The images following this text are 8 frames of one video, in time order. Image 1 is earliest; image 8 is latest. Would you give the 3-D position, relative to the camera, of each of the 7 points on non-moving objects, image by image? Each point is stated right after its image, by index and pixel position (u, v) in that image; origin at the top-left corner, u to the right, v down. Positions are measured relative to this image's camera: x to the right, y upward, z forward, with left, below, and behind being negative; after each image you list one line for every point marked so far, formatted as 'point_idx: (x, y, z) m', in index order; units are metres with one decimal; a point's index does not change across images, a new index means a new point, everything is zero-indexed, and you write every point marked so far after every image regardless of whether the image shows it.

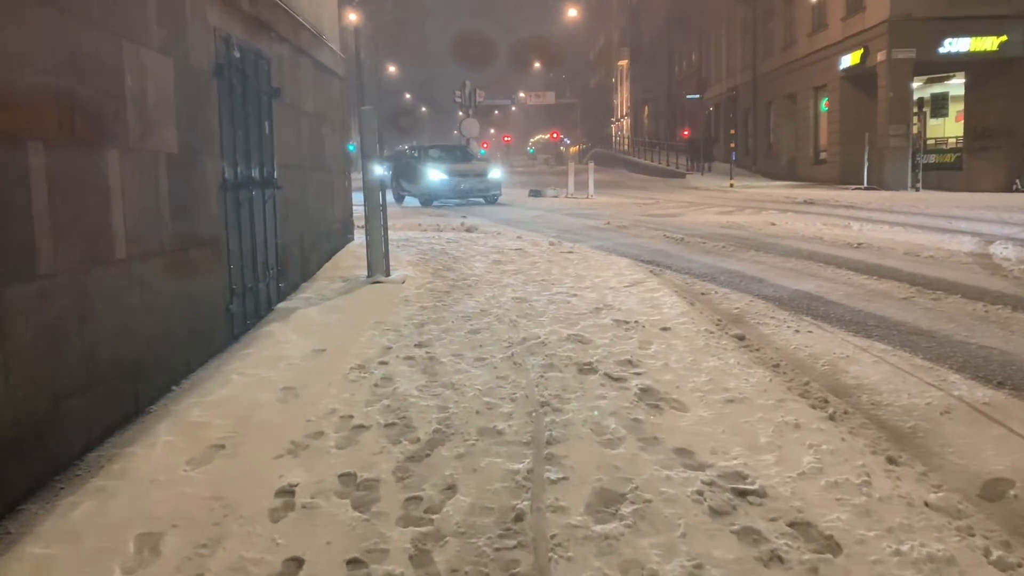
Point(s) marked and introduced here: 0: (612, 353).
0: (+0.7, -0.5, +5.9) m
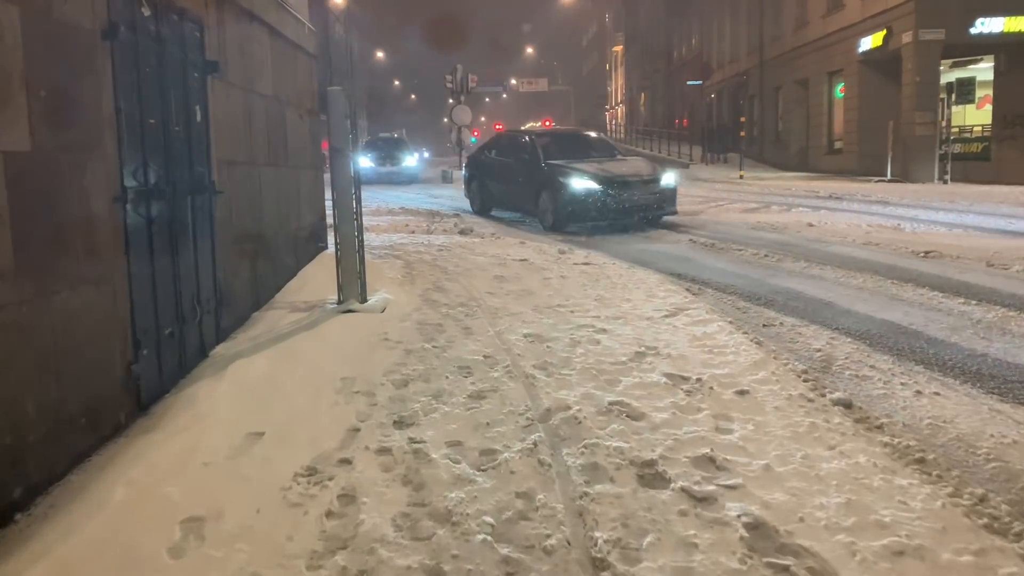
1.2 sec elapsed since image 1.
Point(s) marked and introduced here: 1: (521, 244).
0: (+0.8, -0.7, +4.1) m
1: (+0.1, +0.6, +11.0) m
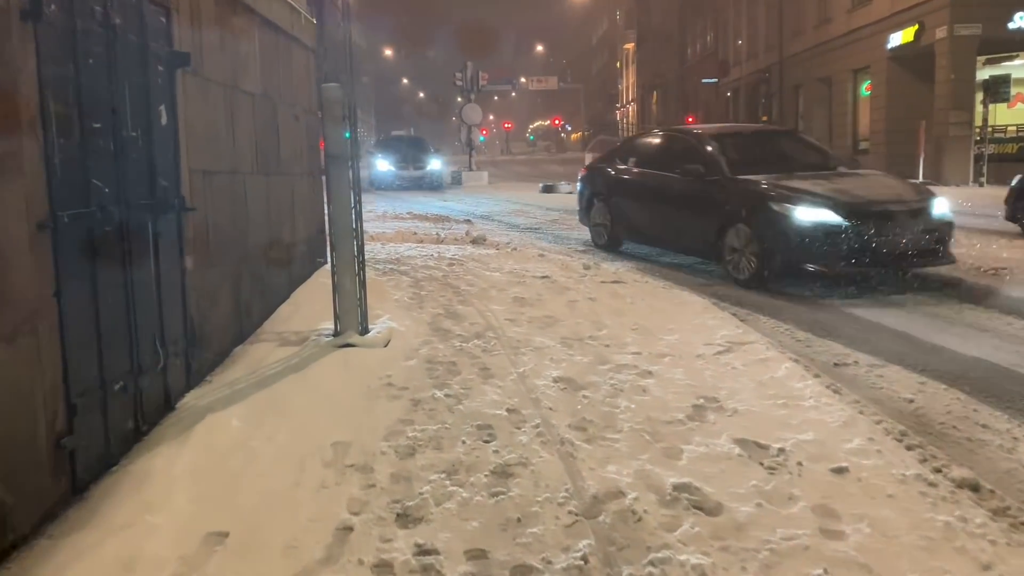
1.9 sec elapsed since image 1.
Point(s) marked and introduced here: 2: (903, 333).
0: (+1.0, -1.0, +3.0) m
1: (+0.3, +0.3, +10.0) m
2: (+3.0, -0.3, +6.6) m
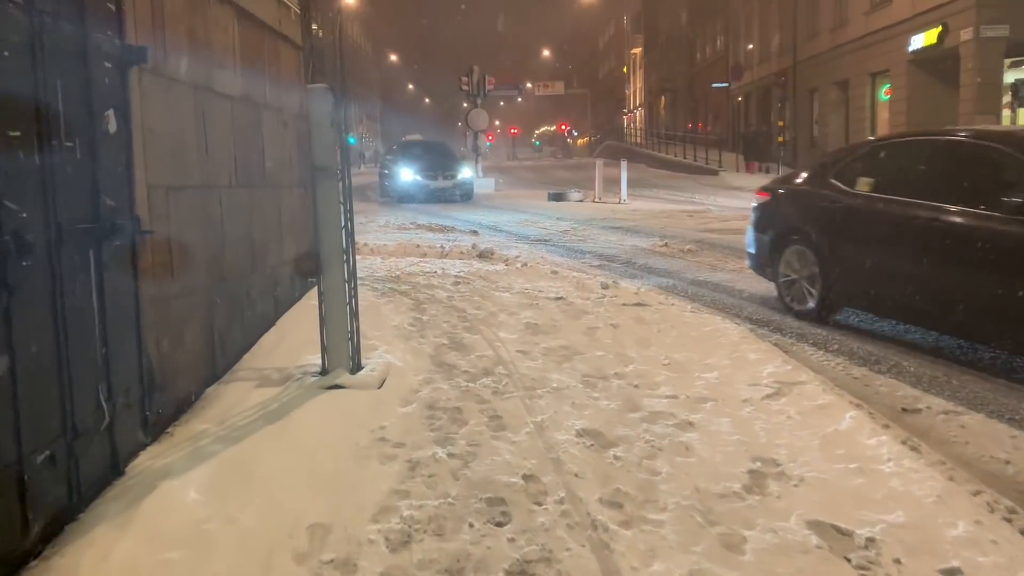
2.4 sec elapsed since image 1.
0: (+1.0, -1.1, +2.2) m
1: (+0.4, +0.1, +9.2) m
2: (+3.1, -0.5, +5.7) m
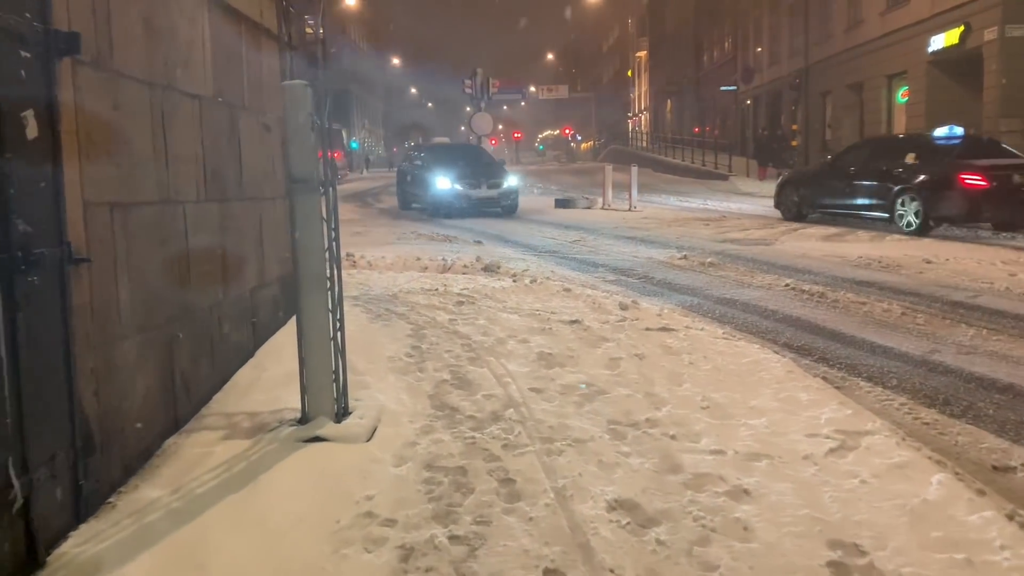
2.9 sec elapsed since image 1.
0: (+1.1, -1.3, +1.4) m
1: (+0.5, -0.1, +8.4) m
2: (+3.2, -0.7, +4.9) m
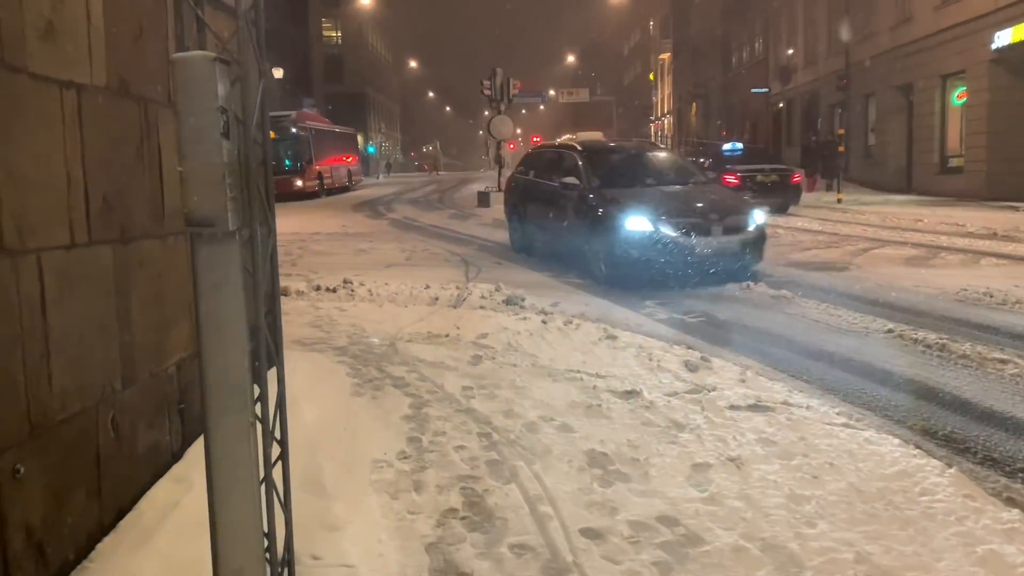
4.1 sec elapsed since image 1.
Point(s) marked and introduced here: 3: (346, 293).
0: (+1.2, -1.6, -0.4) m
1: (+0.8, -0.4, +6.6) m
2: (+3.3, -1.1, +3.0) m
3: (-1.9, -0.1, +9.5) m
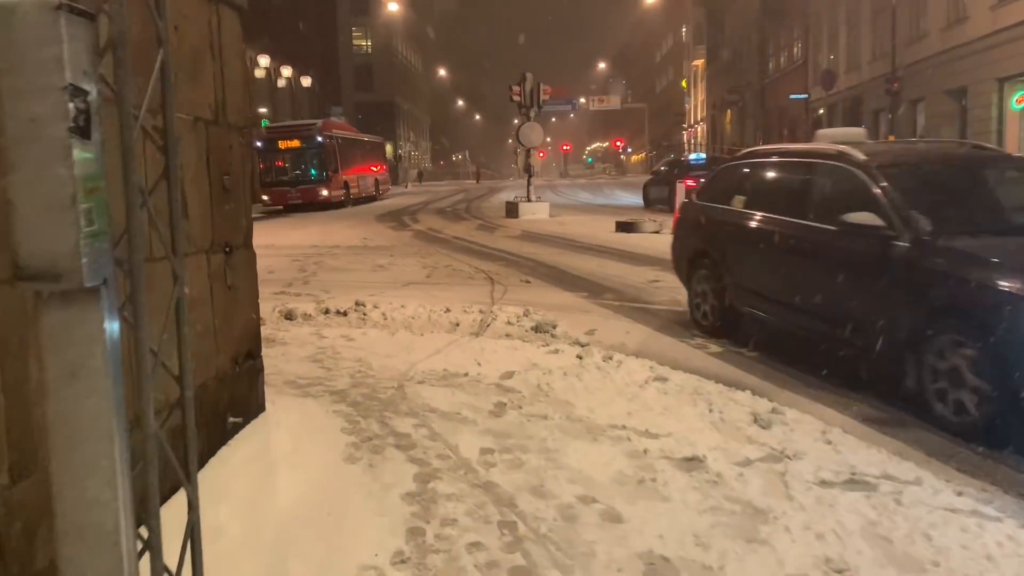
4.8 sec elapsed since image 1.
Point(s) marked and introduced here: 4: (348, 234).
0: (+1.1, -1.8, -1.5) m
1: (+1.0, -0.7, +5.5) m
2: (+3.4, -1.3, +1.9) m
3: (-1.6, -0.3, +8.6) m
4: (-3.6, +1.2, +18.7) m
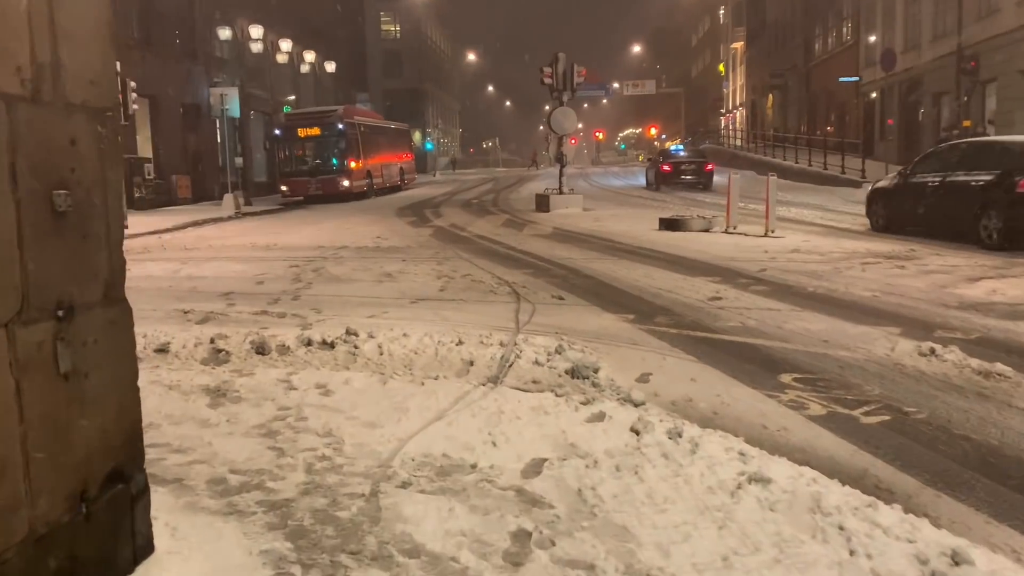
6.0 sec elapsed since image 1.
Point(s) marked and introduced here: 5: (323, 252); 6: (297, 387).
0: (+1.0, -2.2, -3.4) m
1: (+1.1, -0.9, +3.6) m
2: (+3.4, -1.6, -0.1) m
3: (-1.3, -0.5, +6.8) m
4: (-3.0, +1.1, +16.9) m
5: (-2.9, +0.6, +13.3) m
6: (-1.4, -0.7, +5.7) m
